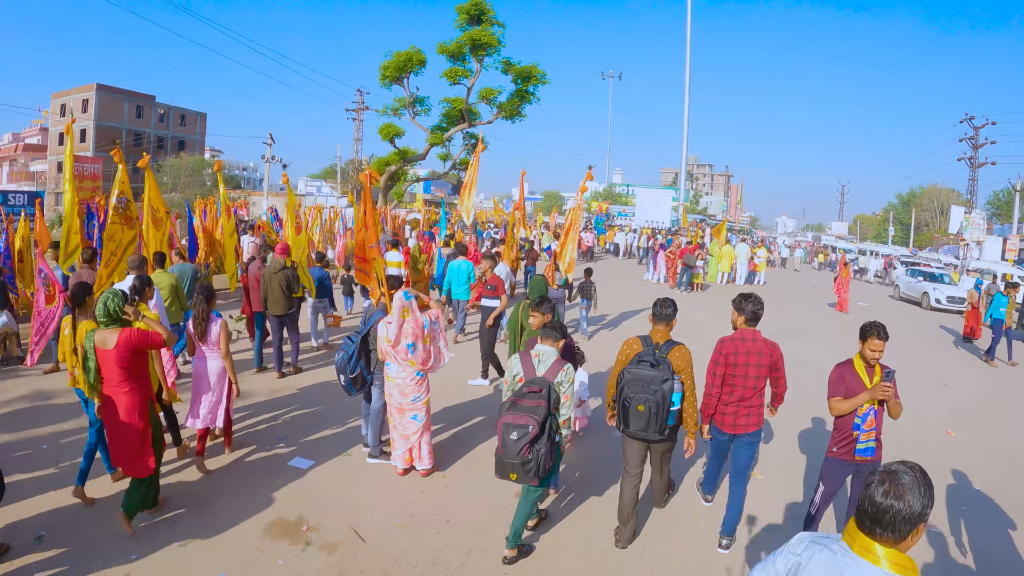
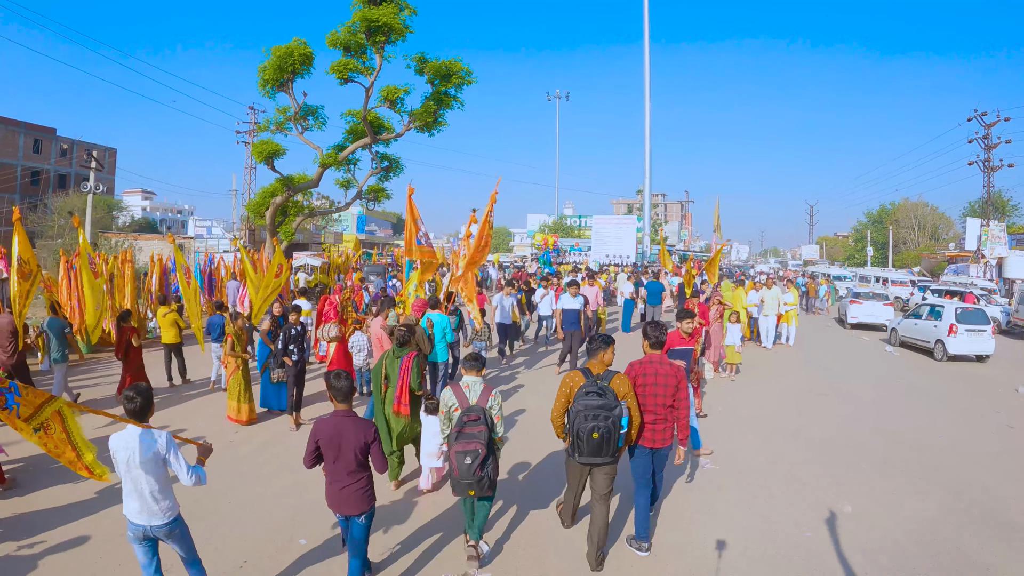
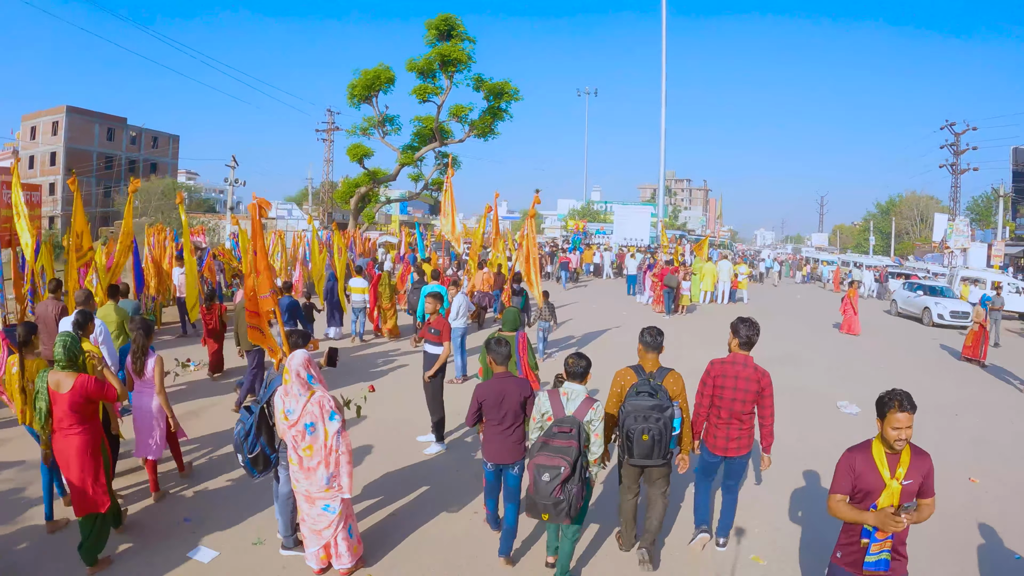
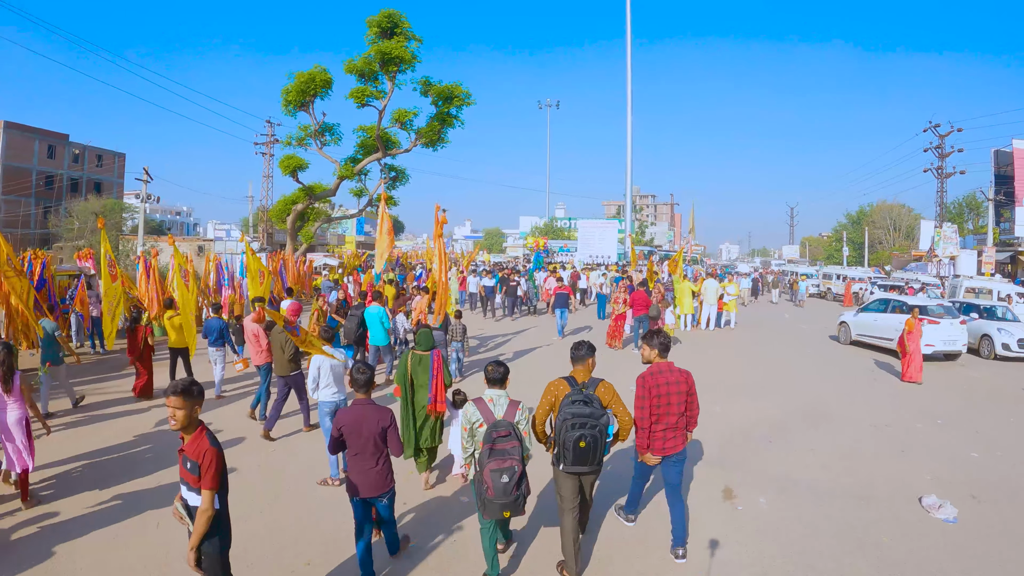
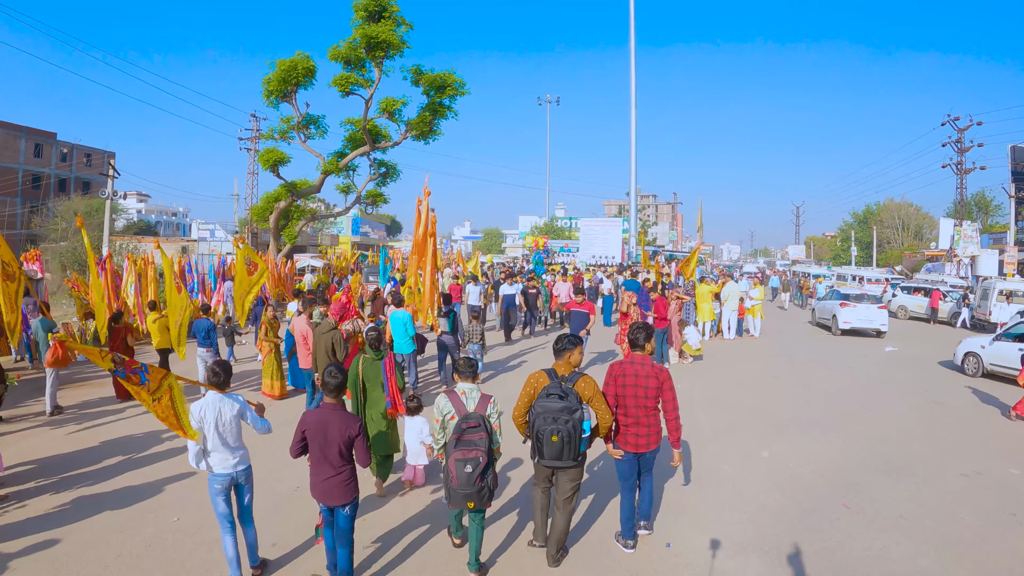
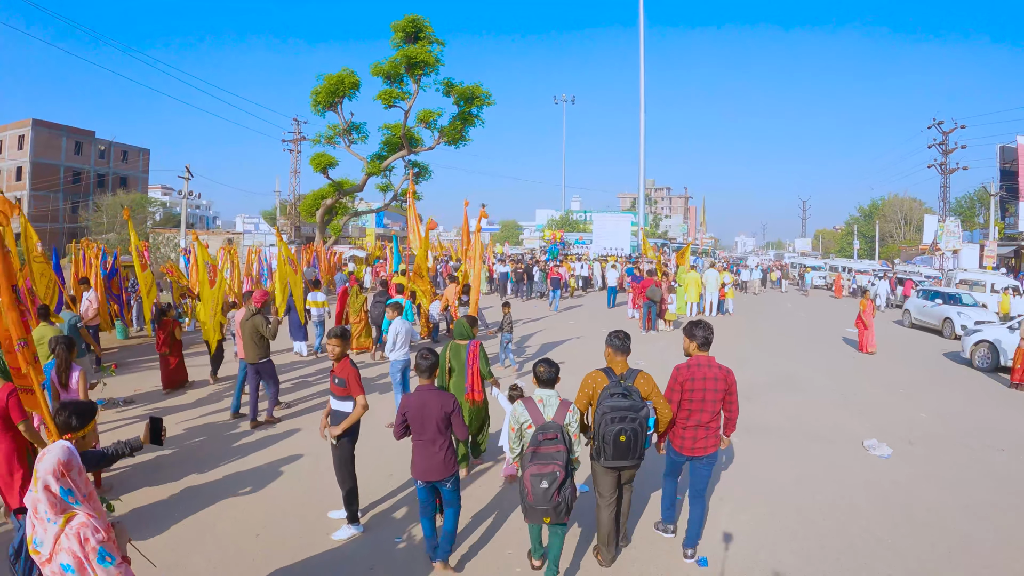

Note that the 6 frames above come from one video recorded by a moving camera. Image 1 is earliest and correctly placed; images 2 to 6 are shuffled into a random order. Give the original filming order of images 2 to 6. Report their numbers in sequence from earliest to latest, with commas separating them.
3, 6, 4, 5, 2
